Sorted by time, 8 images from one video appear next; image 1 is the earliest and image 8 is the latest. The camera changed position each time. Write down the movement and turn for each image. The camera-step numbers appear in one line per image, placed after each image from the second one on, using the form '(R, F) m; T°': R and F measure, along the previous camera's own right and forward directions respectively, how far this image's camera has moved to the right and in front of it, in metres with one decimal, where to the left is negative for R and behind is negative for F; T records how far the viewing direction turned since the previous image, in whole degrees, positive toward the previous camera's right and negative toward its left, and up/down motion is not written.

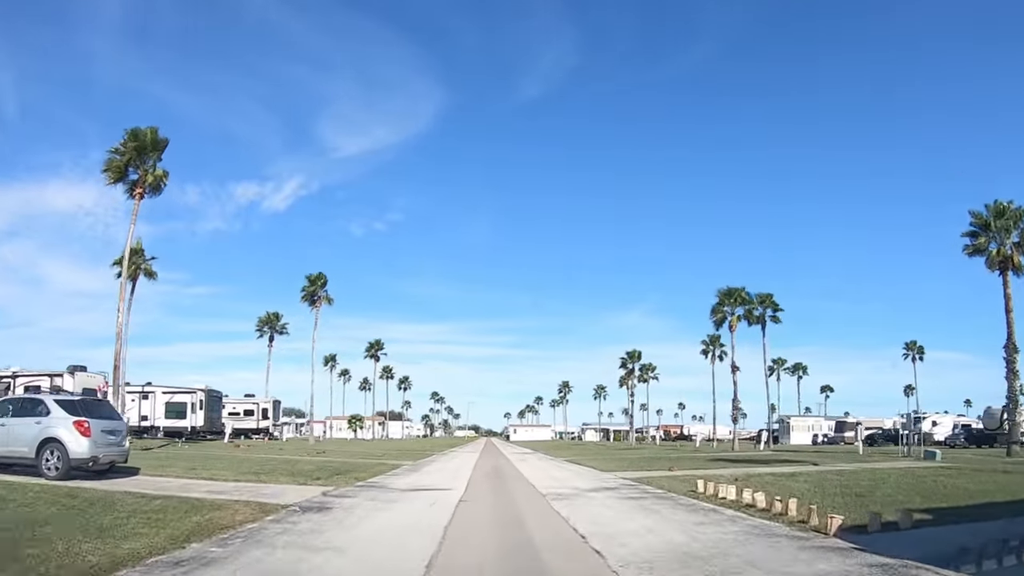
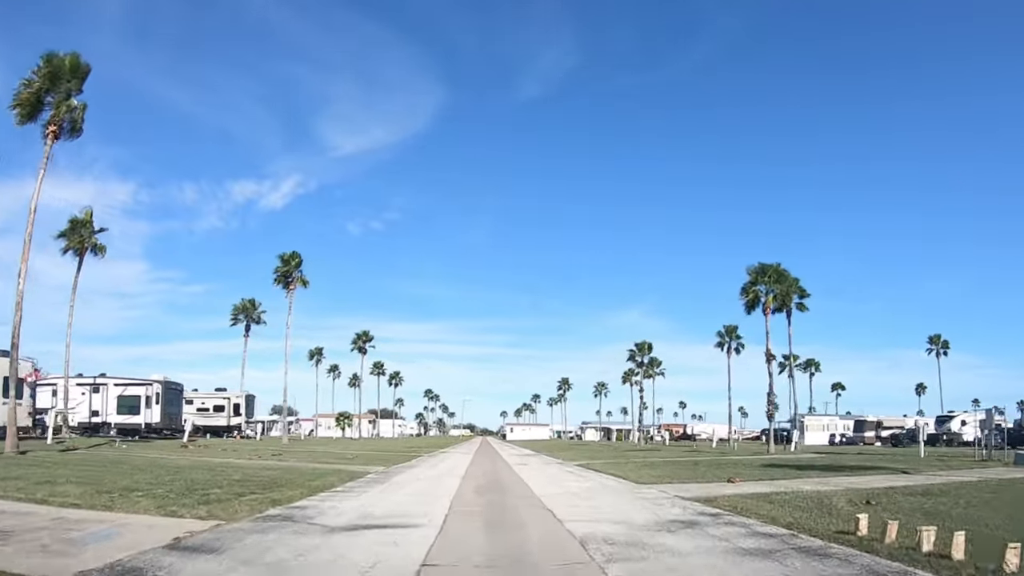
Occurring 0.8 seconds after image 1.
(-0.2, +6.7) m; 0°
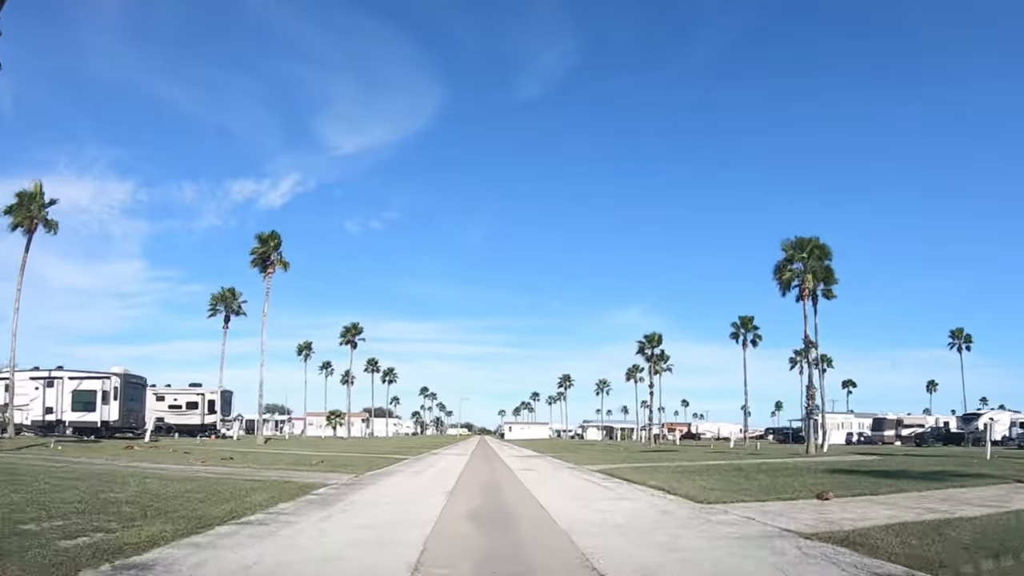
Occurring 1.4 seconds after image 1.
(-0.1, +5.2) m; 0°
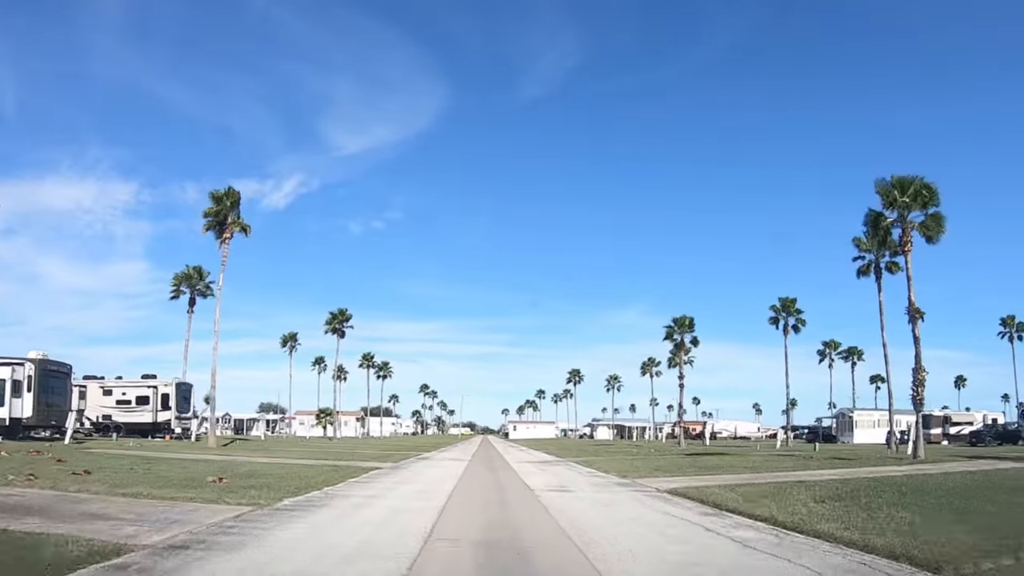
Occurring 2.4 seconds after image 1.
(-0.3, +8.7) m; 0°
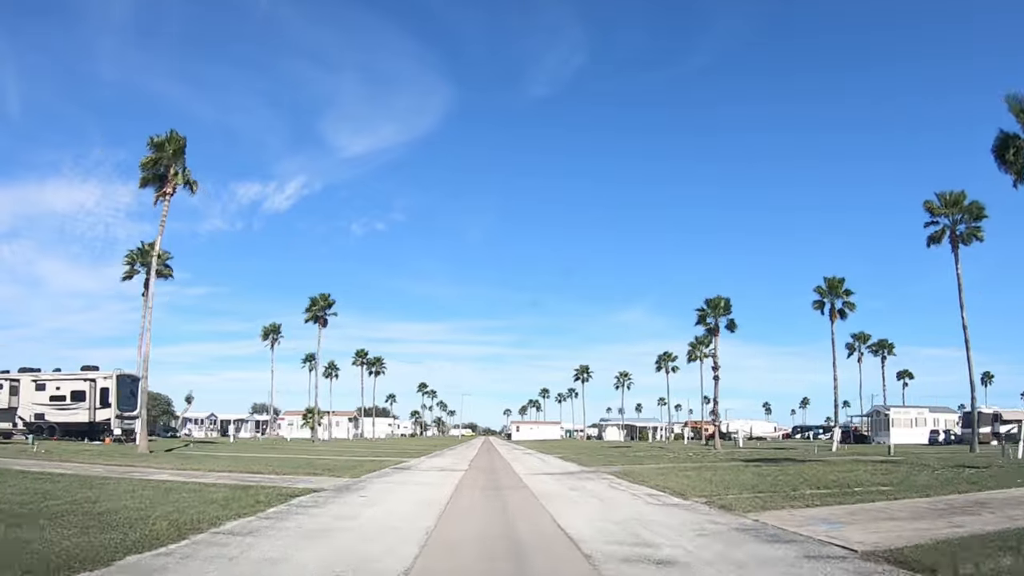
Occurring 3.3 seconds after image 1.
(-0.3, +7.9) m; 0°
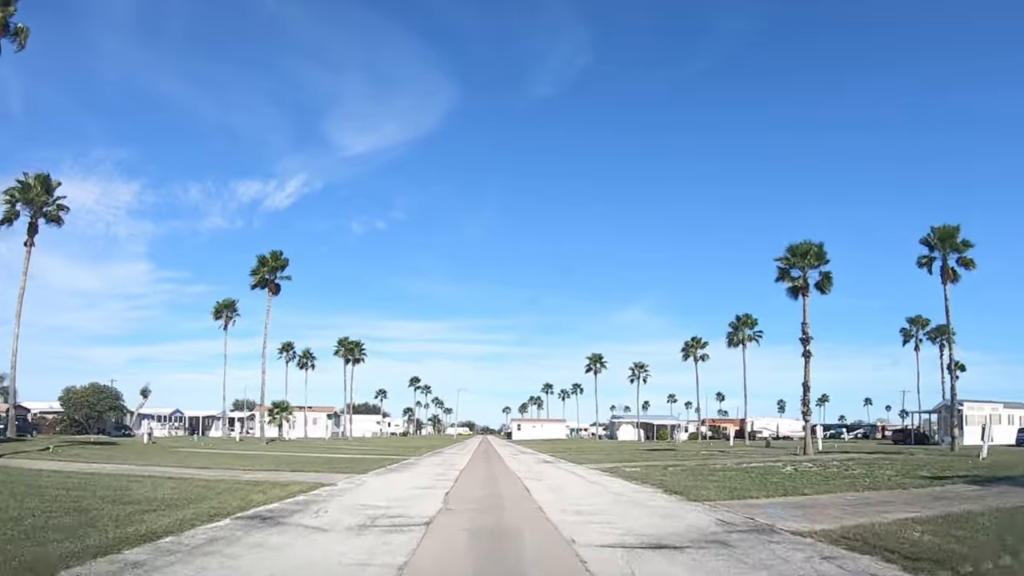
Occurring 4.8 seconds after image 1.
(-0.4, +13.3) m; 0°
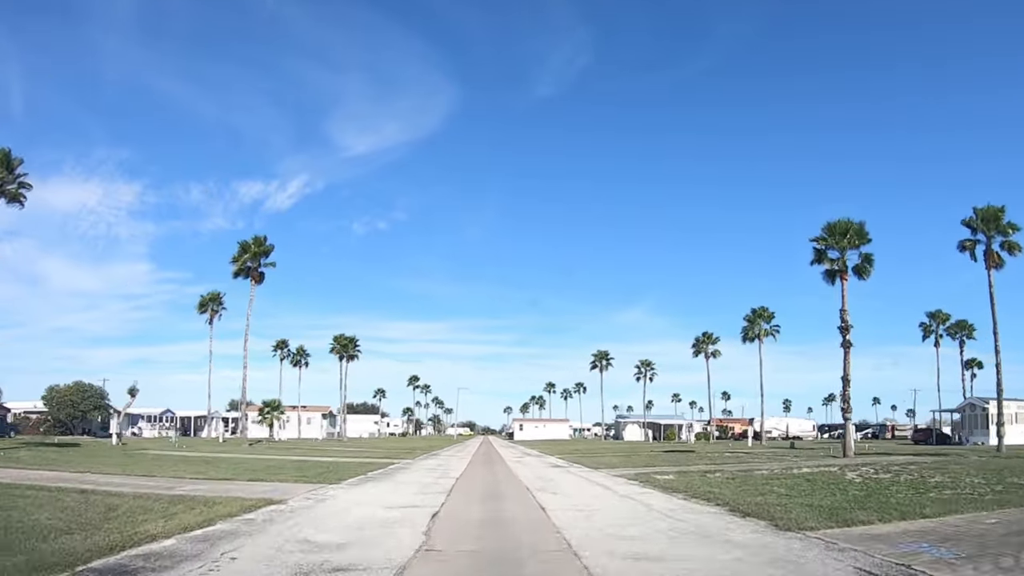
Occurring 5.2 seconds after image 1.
(-0.1, +3.6) m; 0°
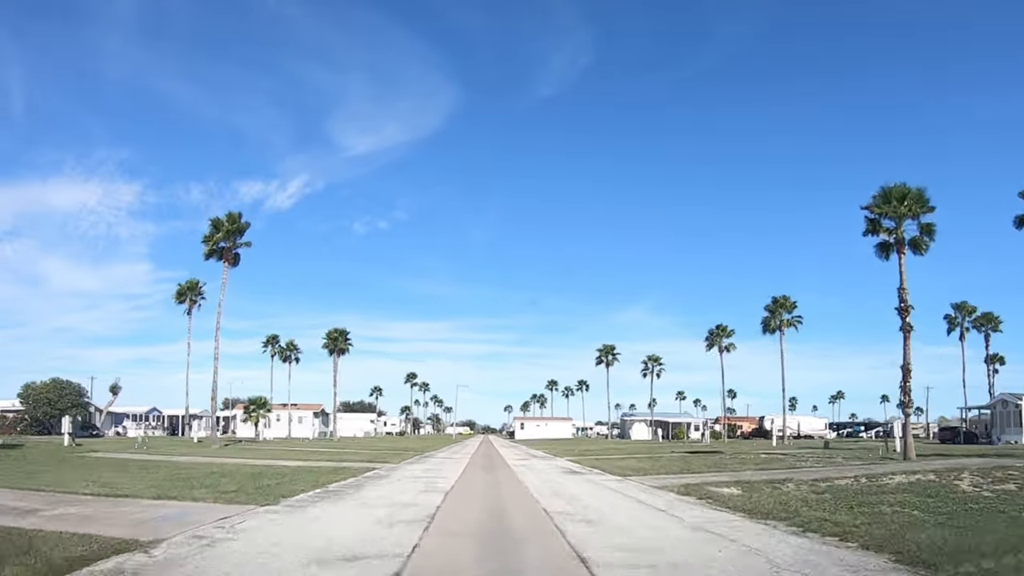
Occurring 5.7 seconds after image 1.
(-0.1, +4.3) m; 0°
